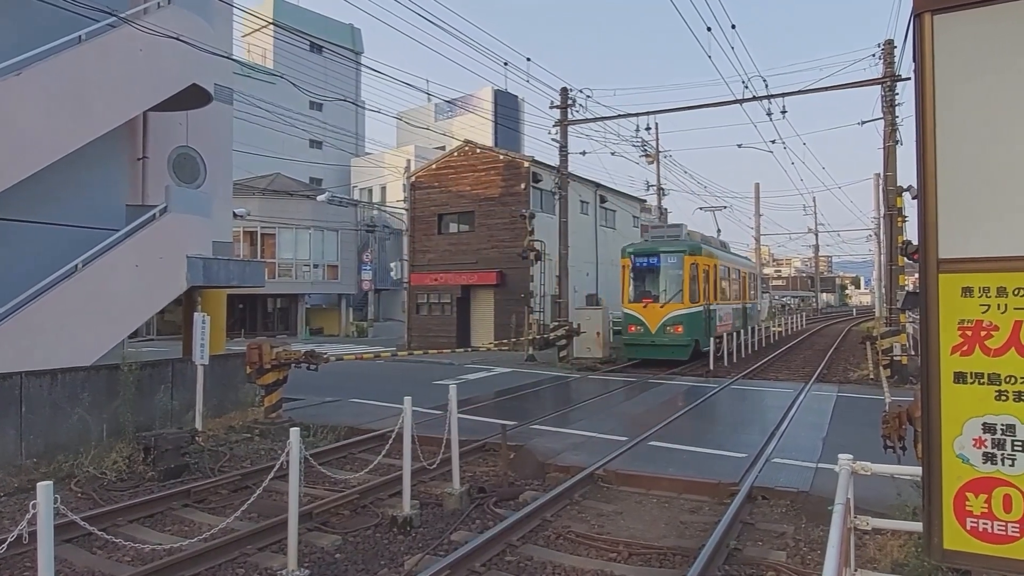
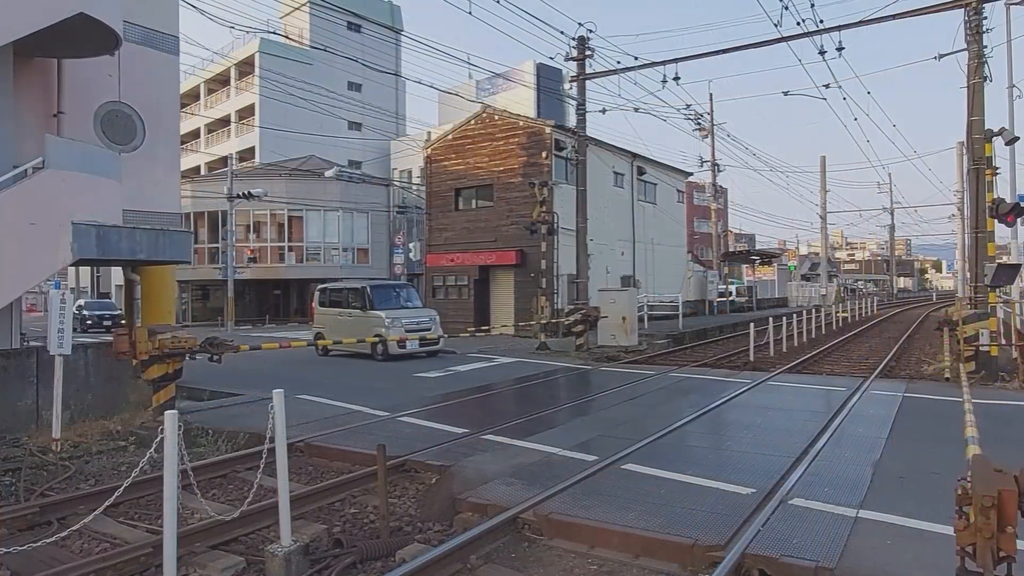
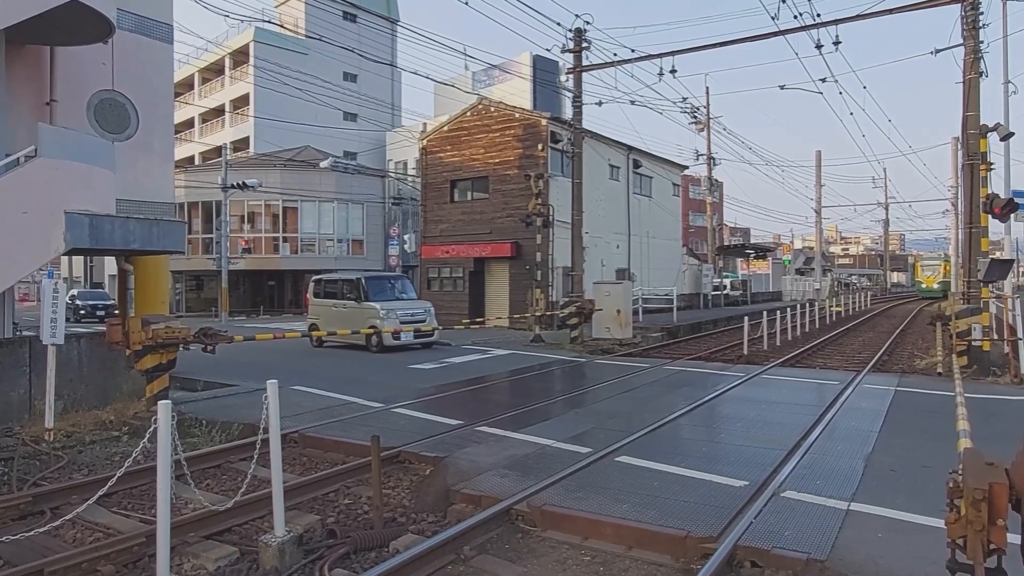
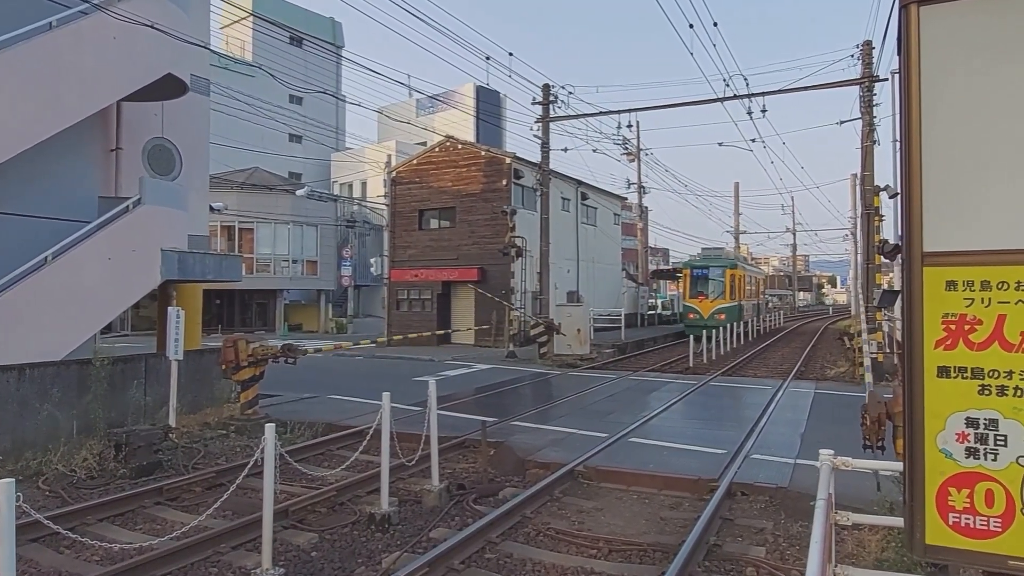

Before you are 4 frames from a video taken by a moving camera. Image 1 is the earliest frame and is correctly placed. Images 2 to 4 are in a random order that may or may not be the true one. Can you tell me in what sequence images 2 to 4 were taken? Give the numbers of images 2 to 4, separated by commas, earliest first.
4, 2, 3
